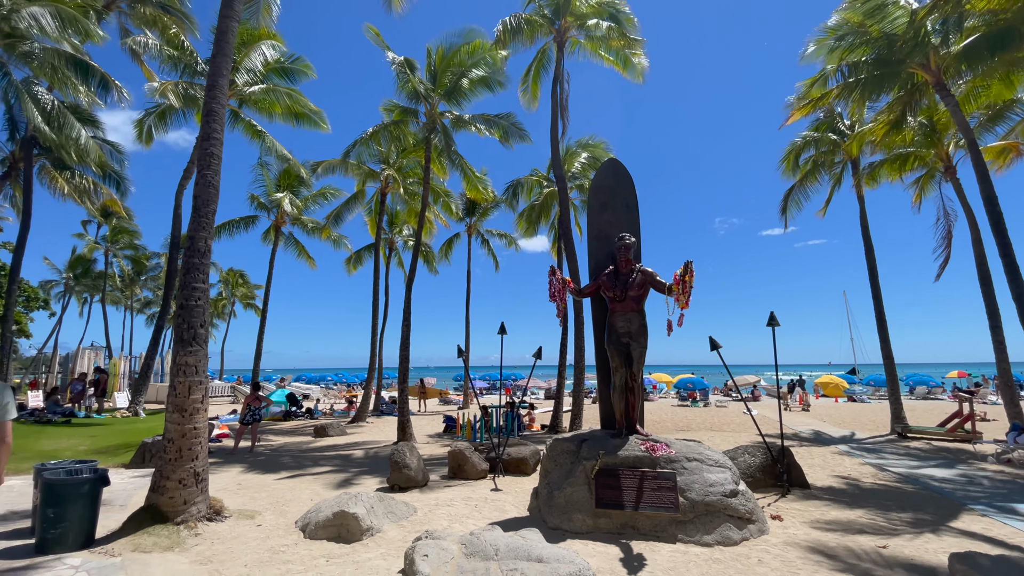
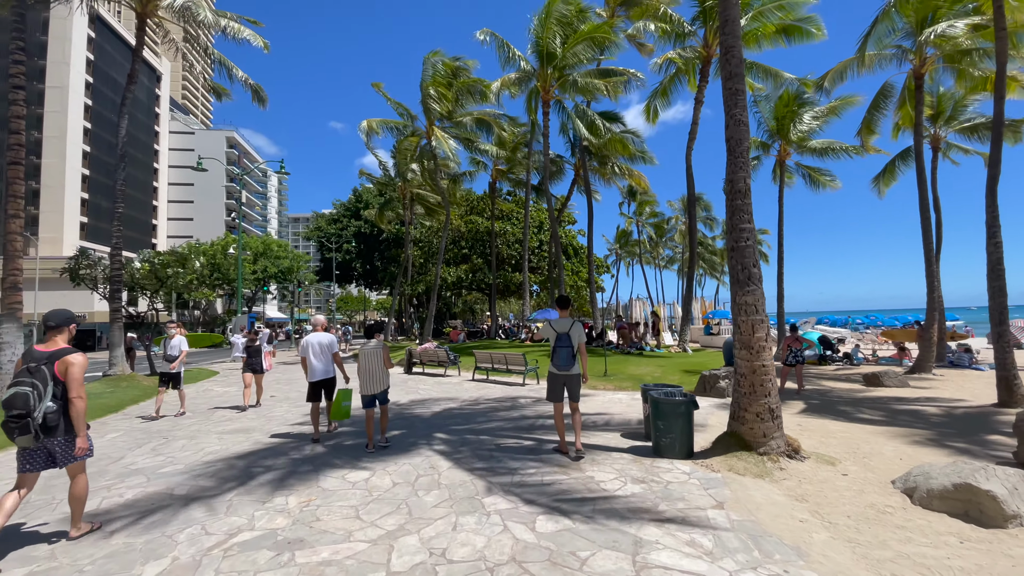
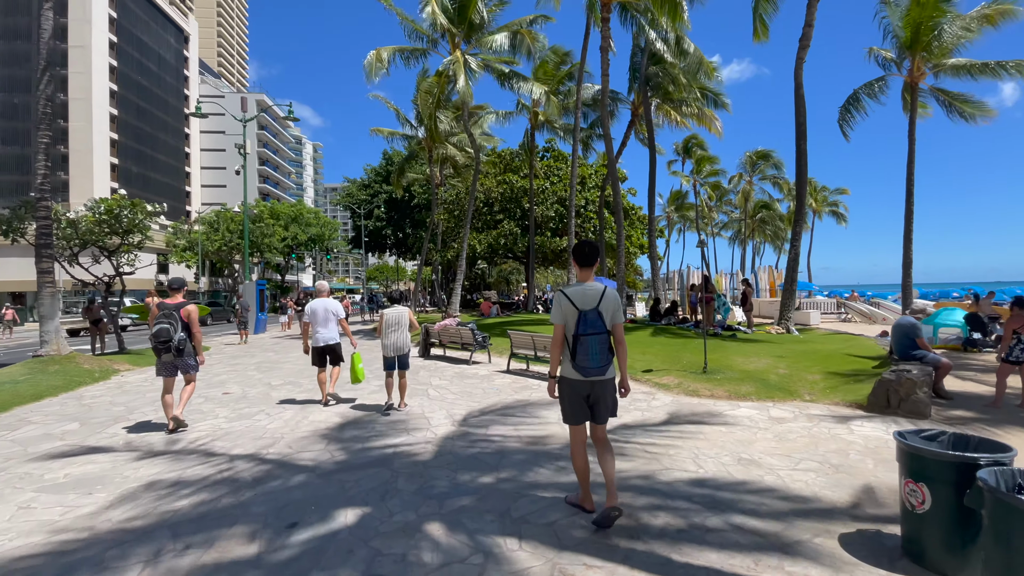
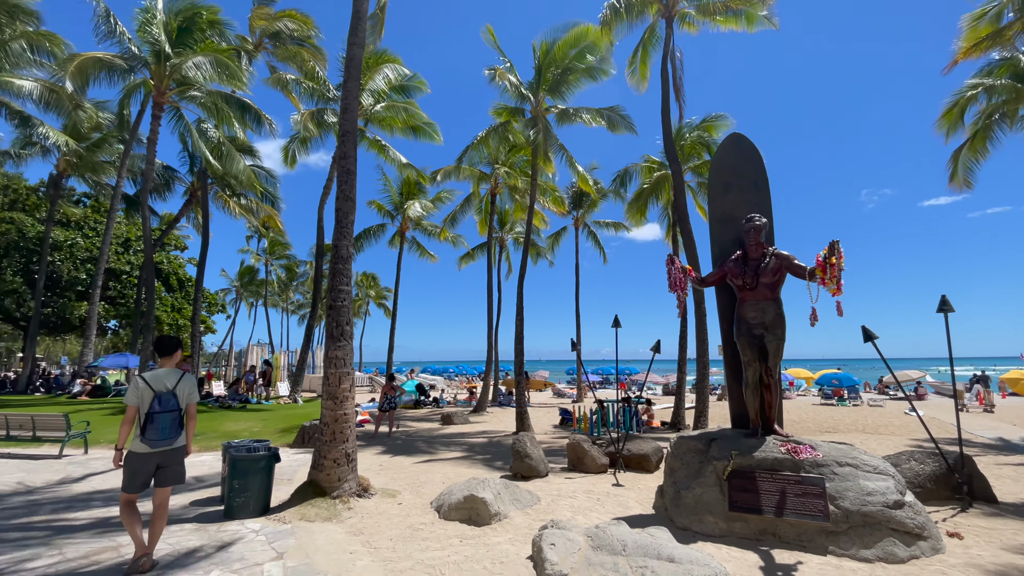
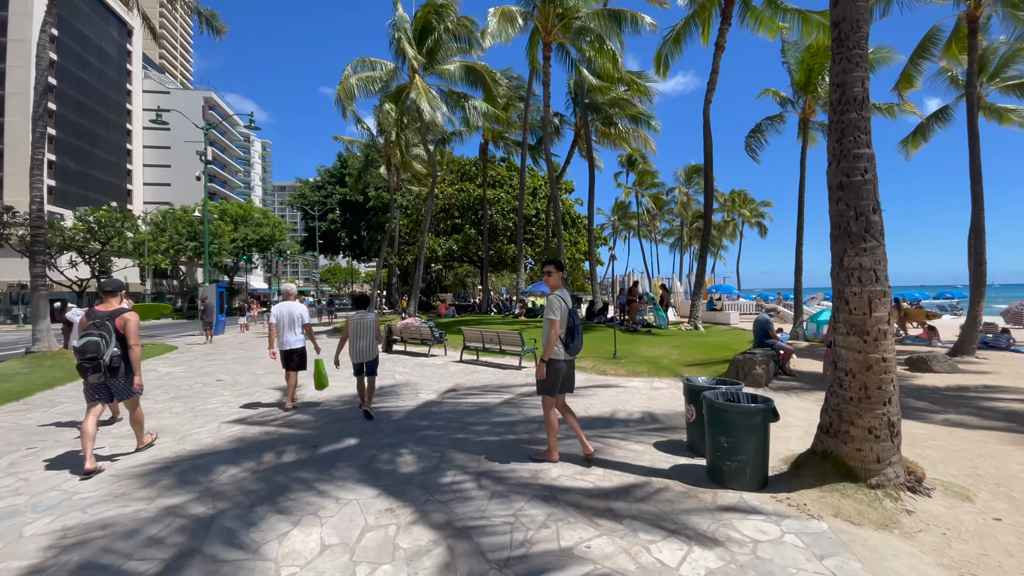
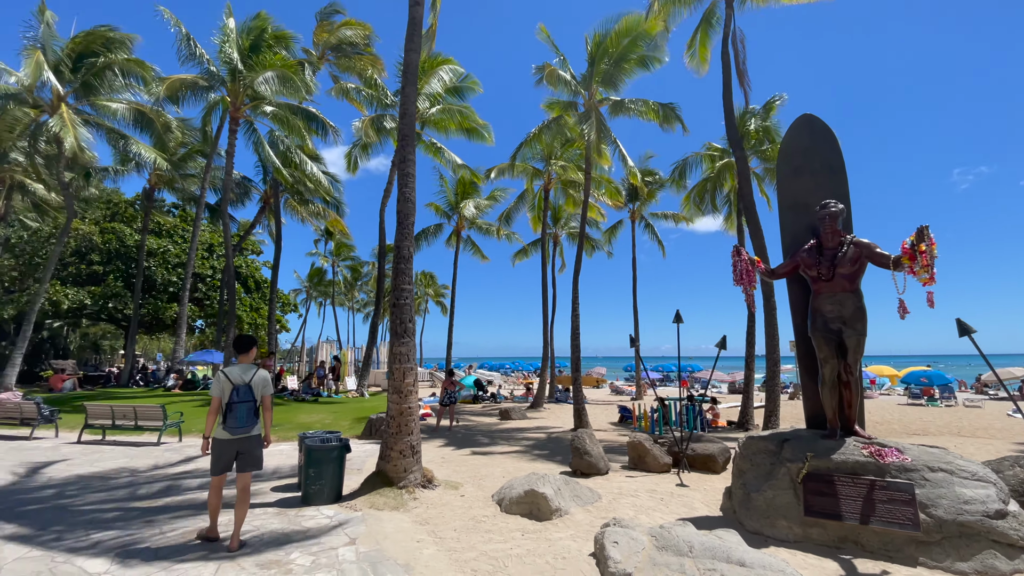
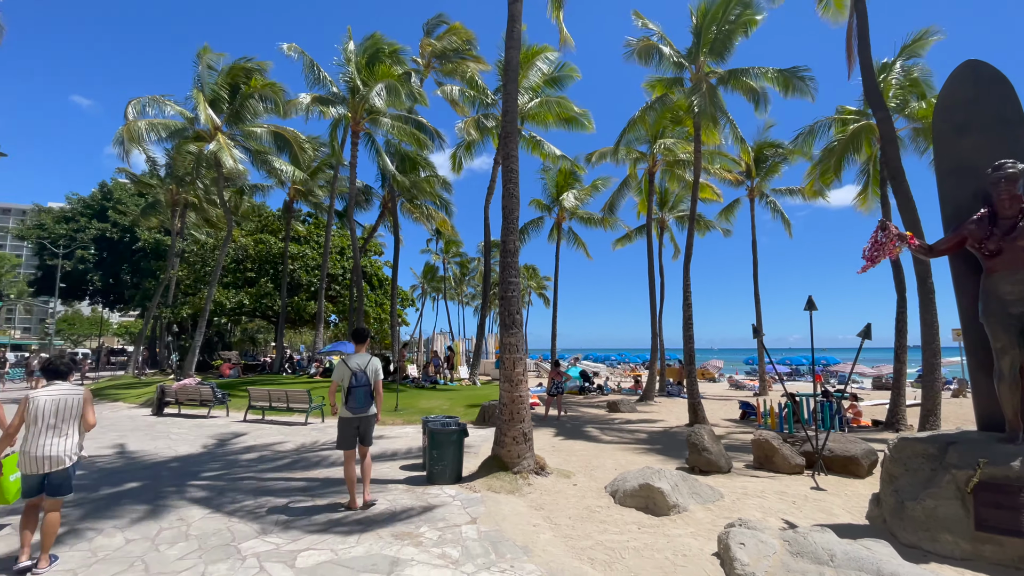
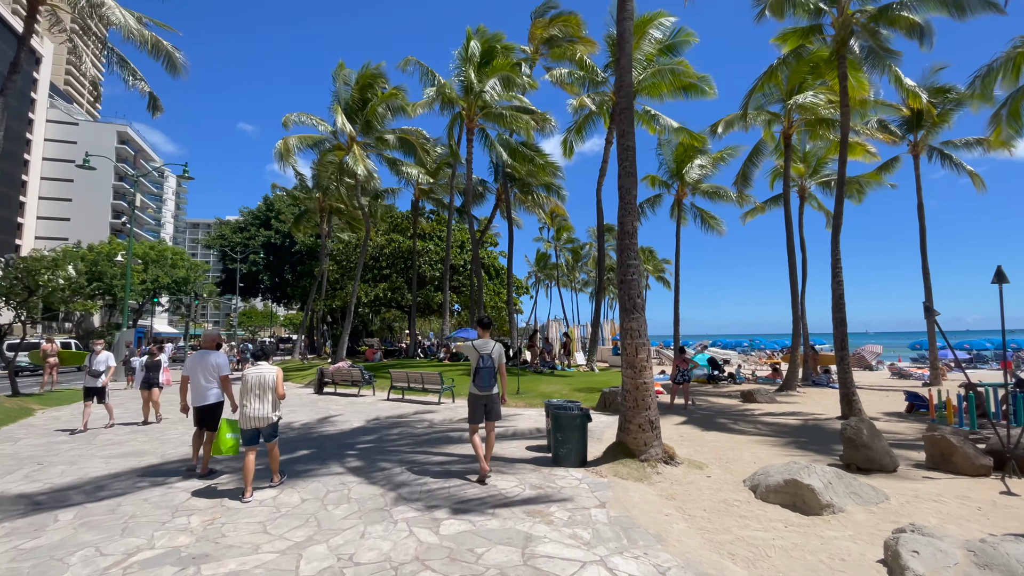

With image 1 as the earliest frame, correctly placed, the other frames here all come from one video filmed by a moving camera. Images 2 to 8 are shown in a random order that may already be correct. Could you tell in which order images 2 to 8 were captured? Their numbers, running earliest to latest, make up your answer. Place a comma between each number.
4, 6, 7, 8, 2, 5, 3
